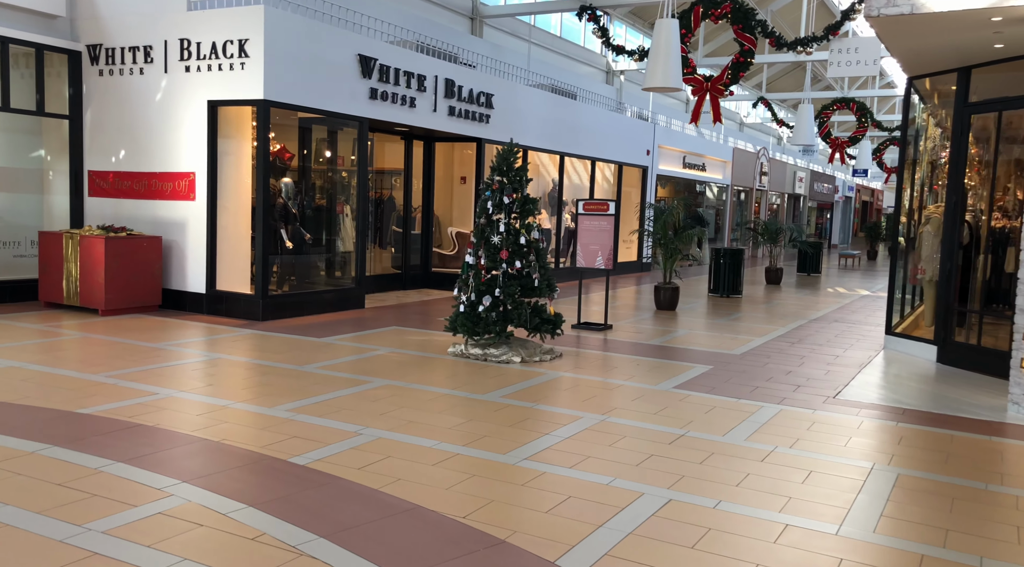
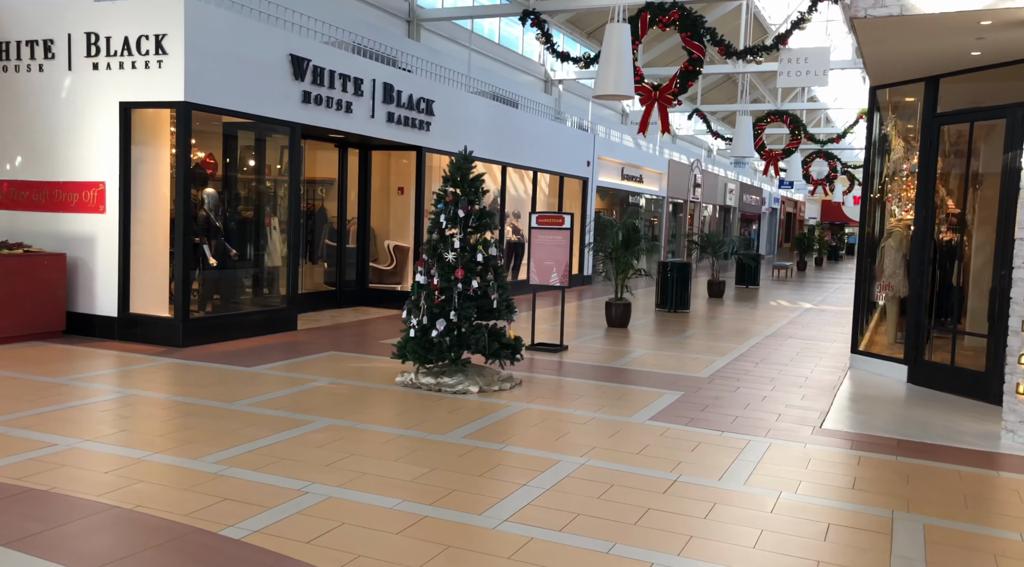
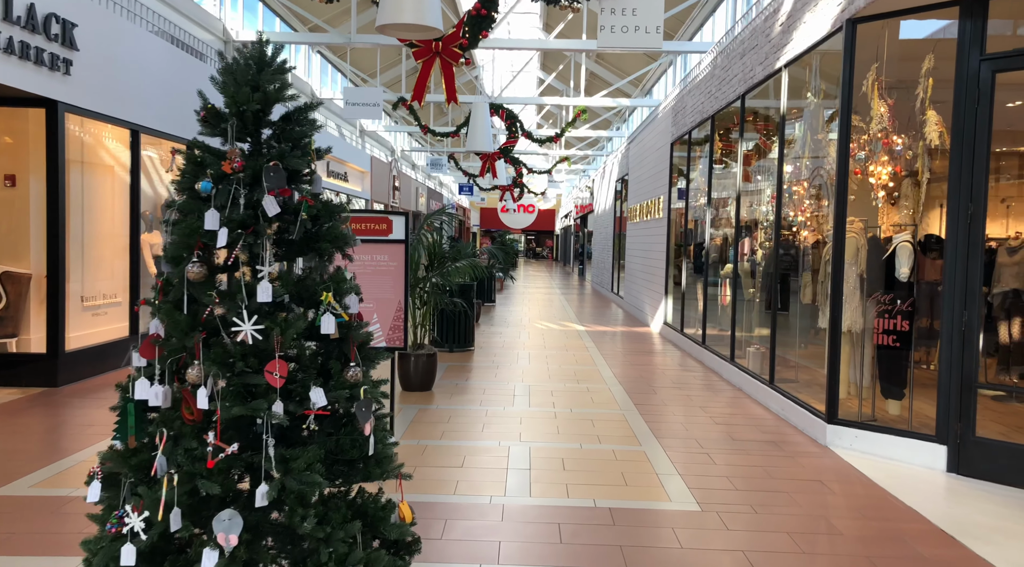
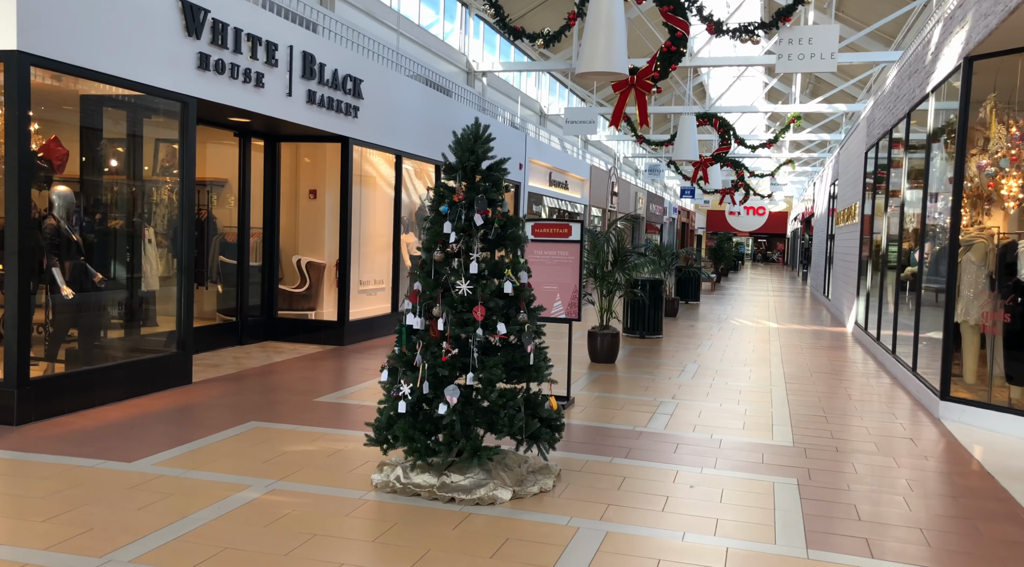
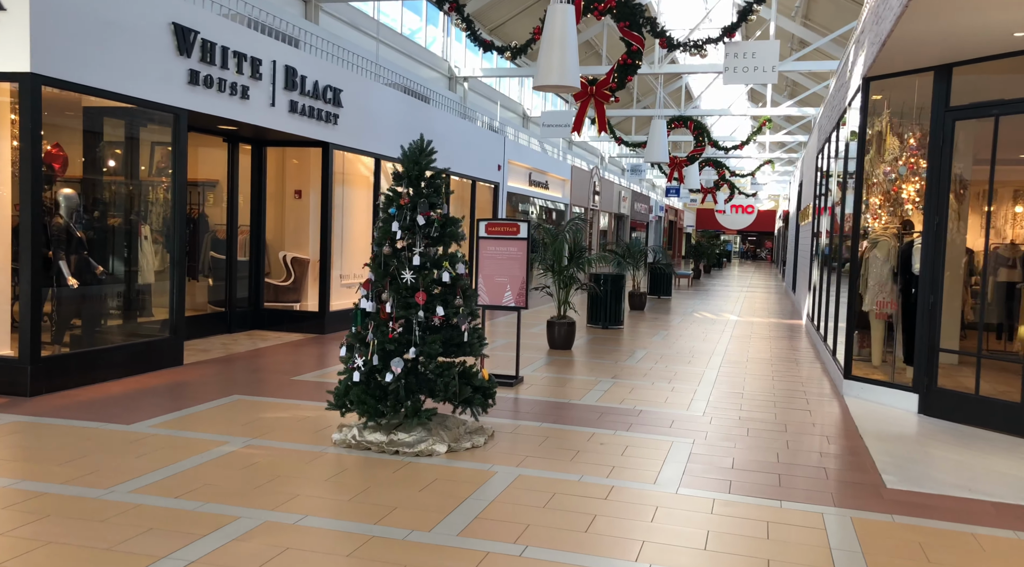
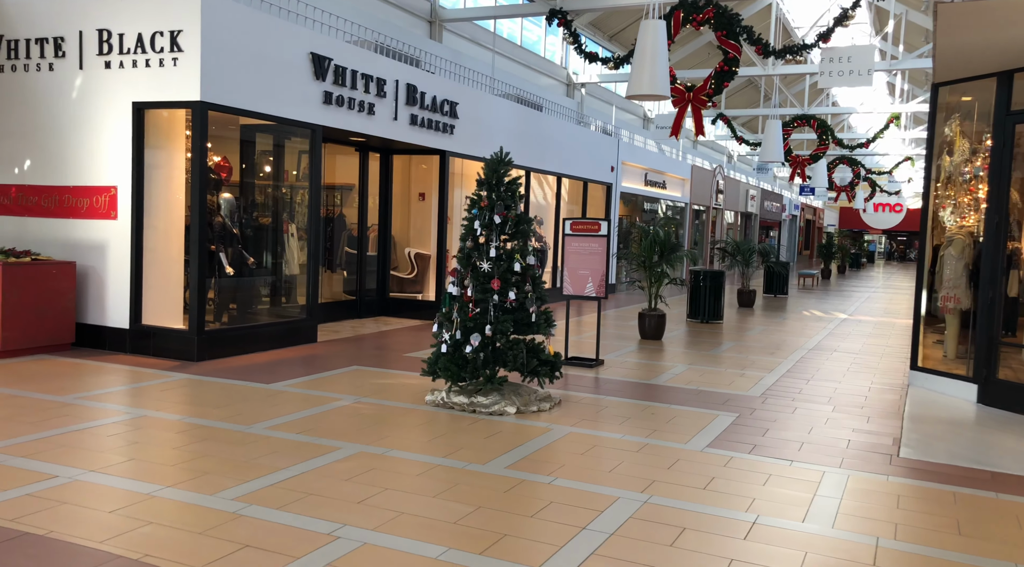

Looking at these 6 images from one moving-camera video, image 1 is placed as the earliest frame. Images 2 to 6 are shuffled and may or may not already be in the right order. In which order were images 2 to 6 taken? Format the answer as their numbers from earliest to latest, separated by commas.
2, 6, 5, 4, 3
